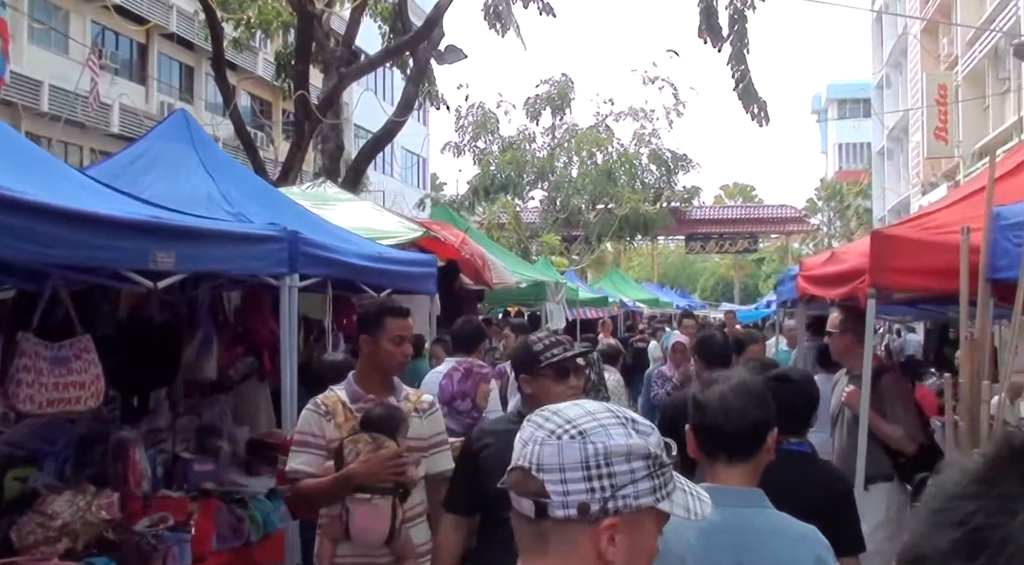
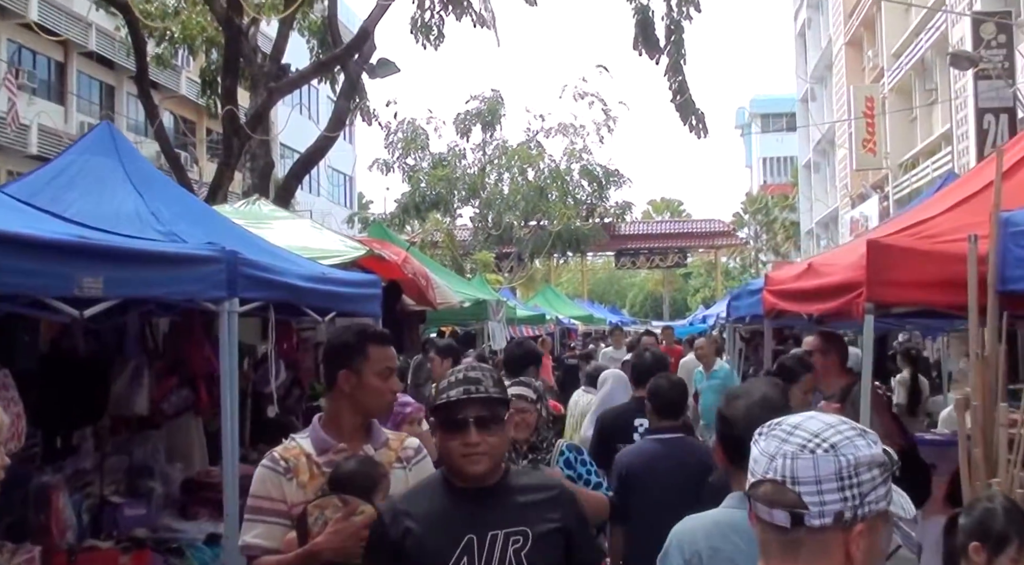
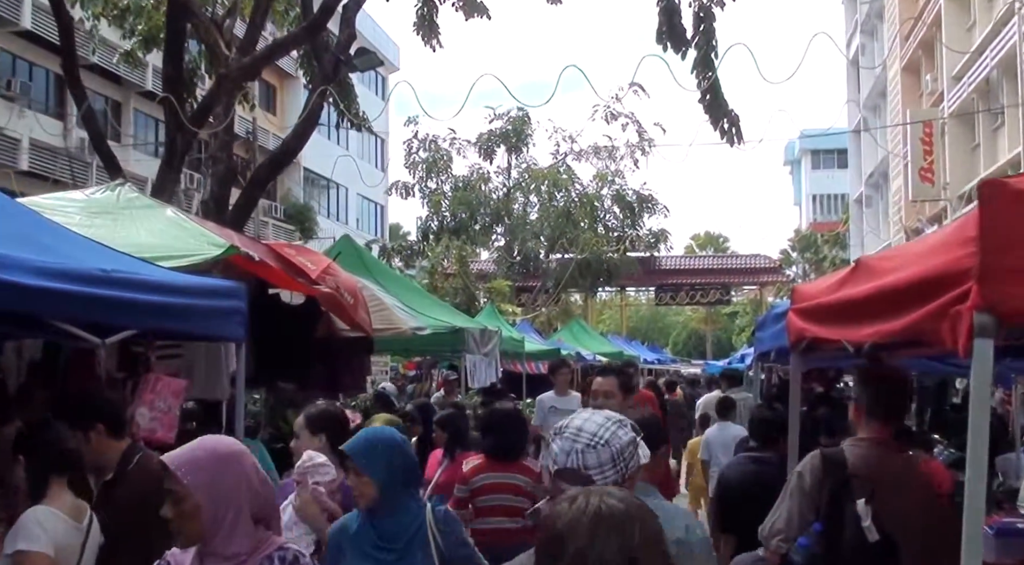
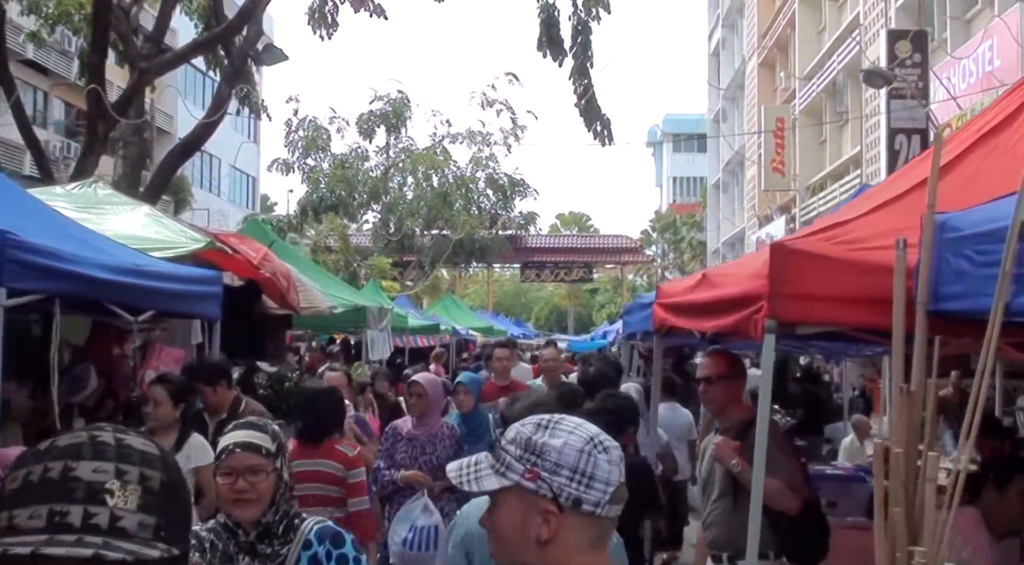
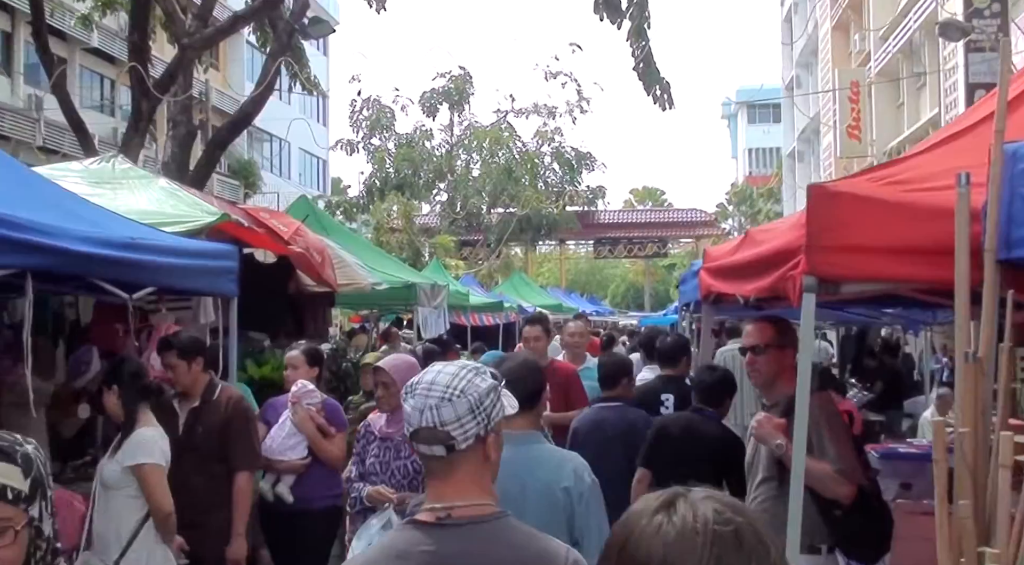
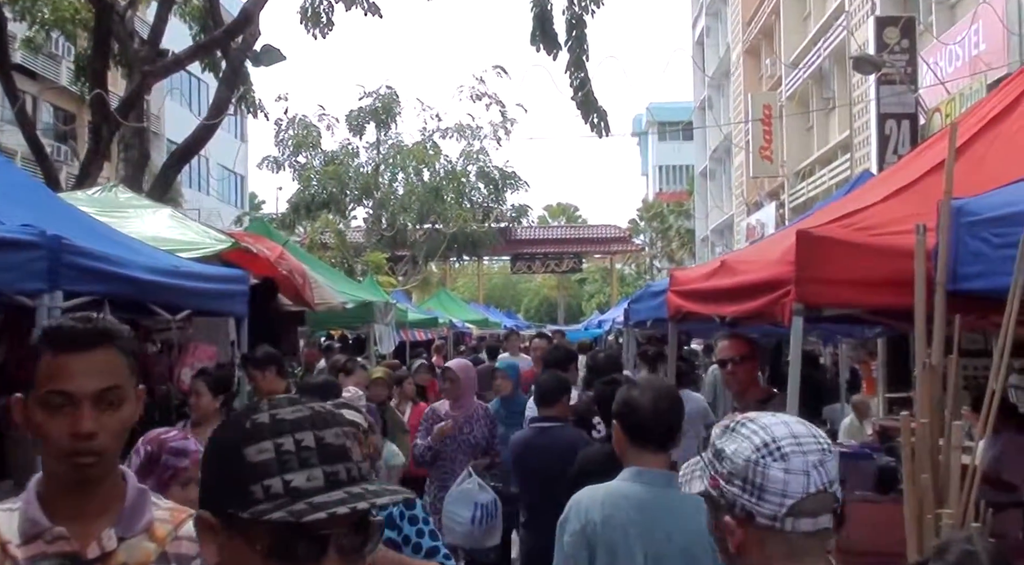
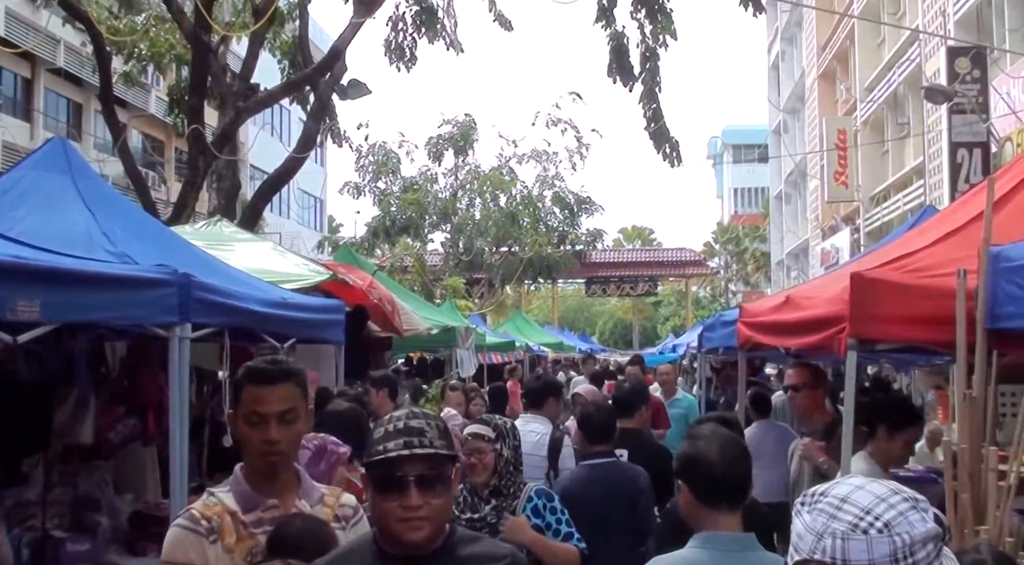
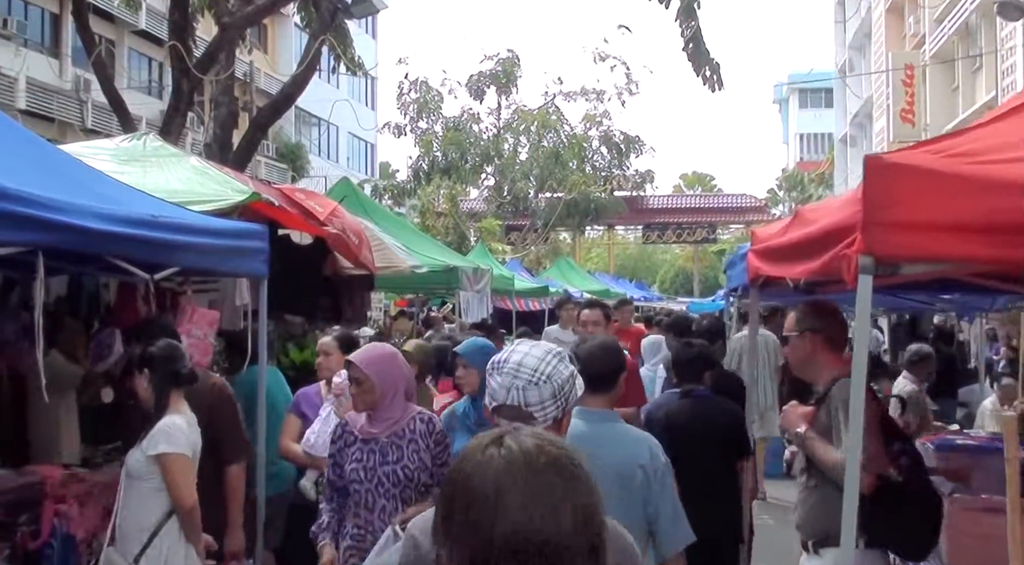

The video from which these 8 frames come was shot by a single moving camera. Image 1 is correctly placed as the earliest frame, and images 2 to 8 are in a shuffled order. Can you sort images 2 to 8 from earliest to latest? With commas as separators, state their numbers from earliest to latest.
2, 7, 6, 4, 5, 8, 3
